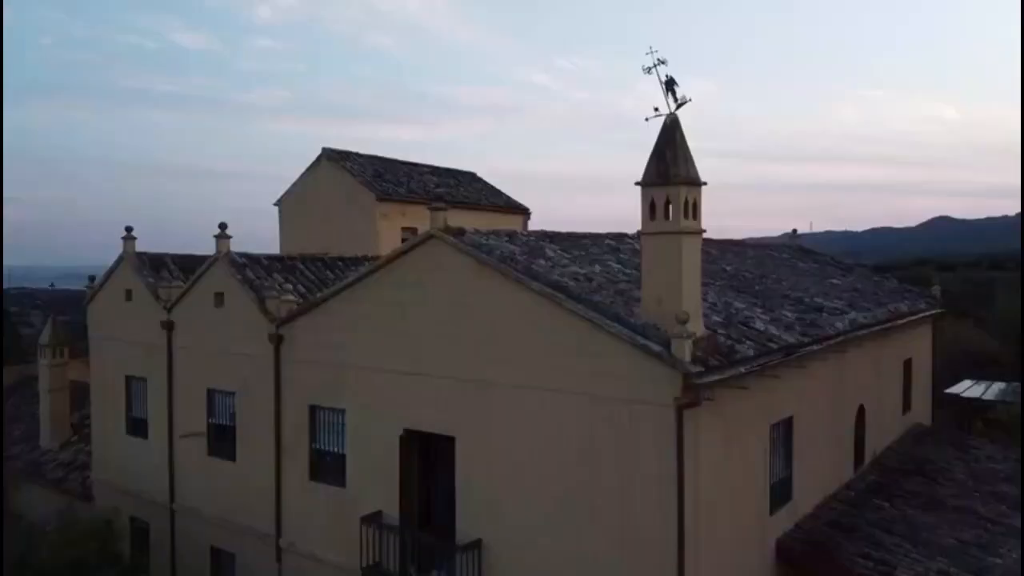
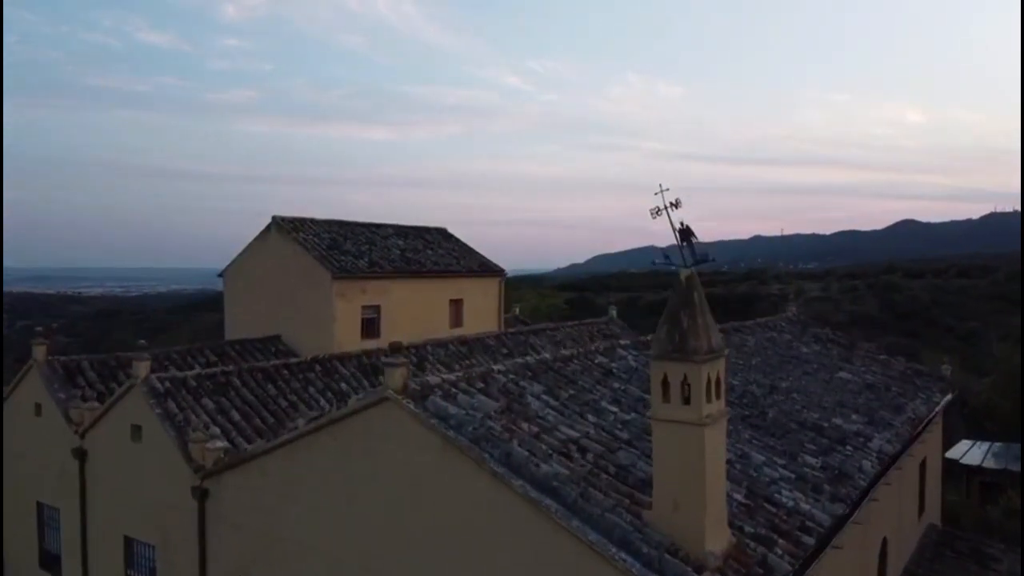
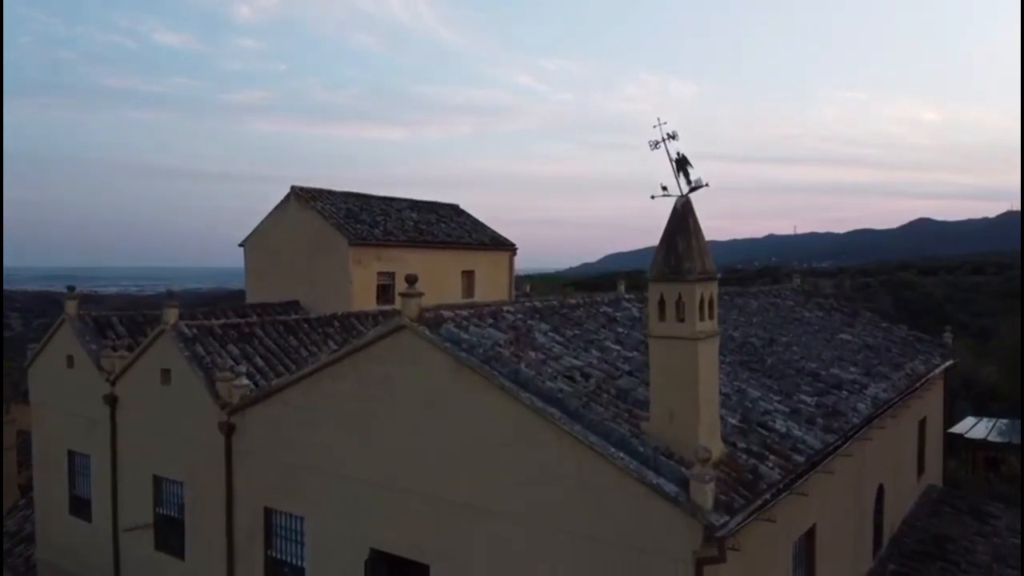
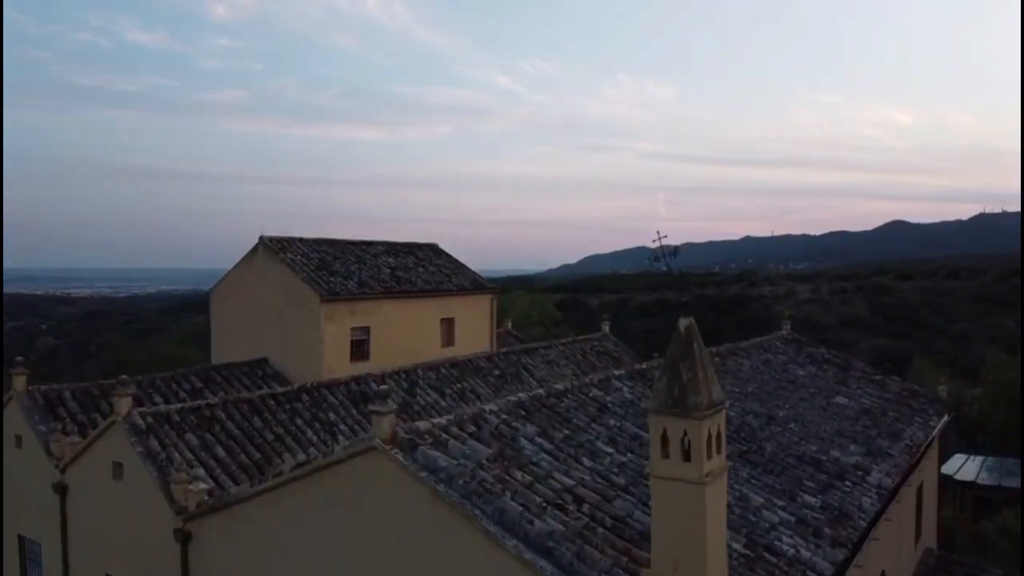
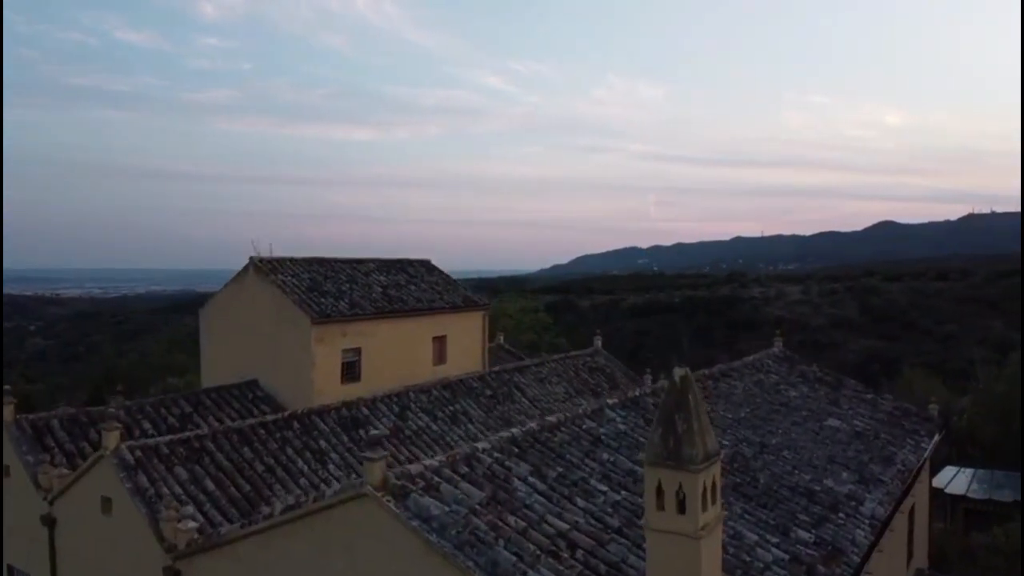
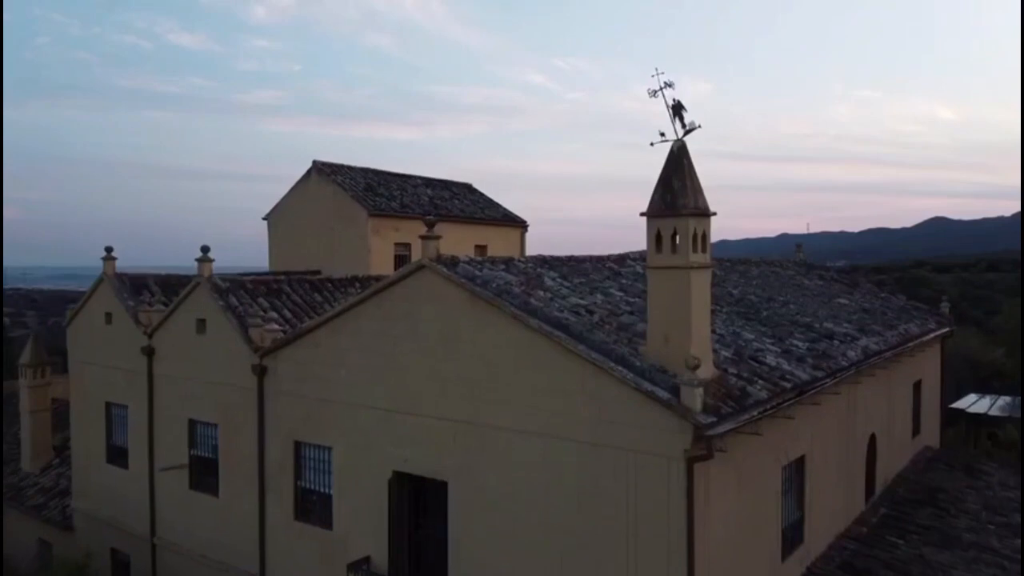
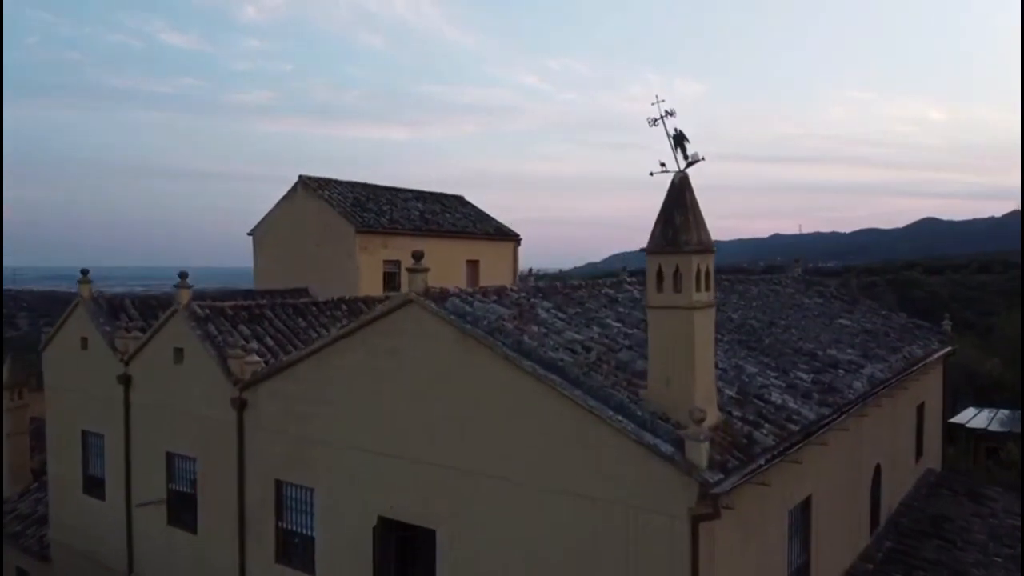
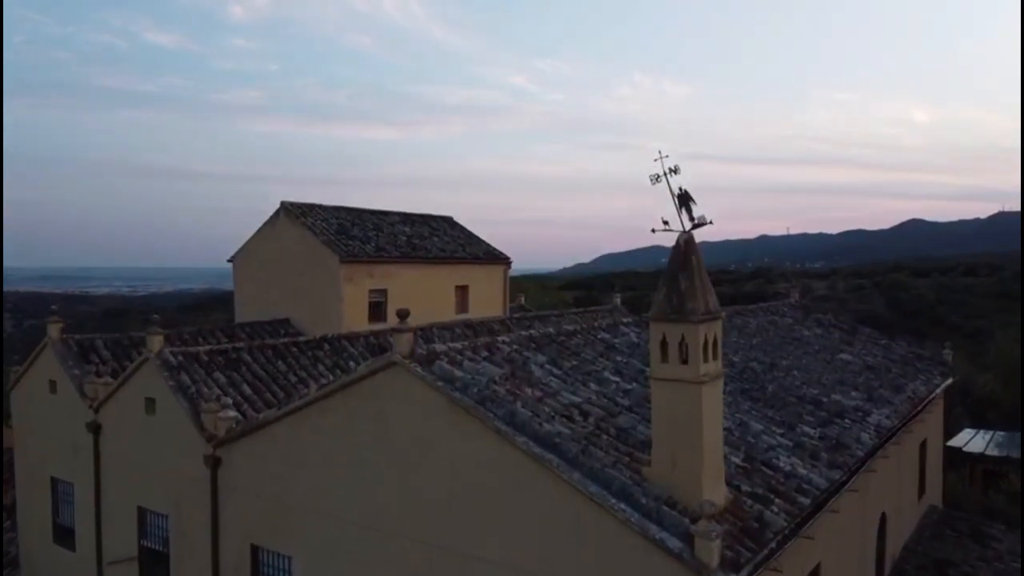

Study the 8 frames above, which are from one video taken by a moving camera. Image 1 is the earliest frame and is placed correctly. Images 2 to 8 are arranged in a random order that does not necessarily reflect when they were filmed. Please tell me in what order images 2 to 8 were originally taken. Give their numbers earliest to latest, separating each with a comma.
6, 7, 3, 8, 2, 4, 5
